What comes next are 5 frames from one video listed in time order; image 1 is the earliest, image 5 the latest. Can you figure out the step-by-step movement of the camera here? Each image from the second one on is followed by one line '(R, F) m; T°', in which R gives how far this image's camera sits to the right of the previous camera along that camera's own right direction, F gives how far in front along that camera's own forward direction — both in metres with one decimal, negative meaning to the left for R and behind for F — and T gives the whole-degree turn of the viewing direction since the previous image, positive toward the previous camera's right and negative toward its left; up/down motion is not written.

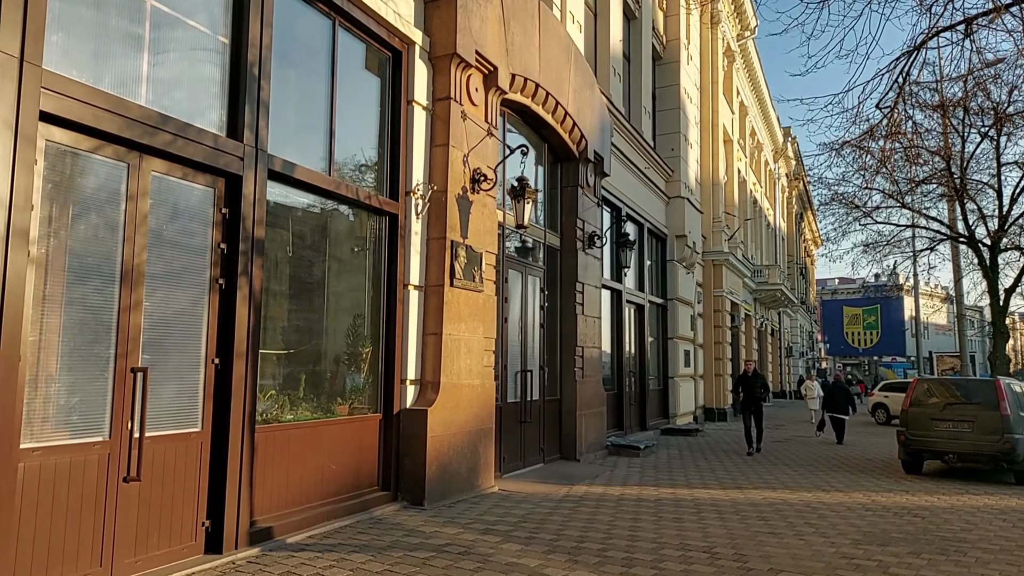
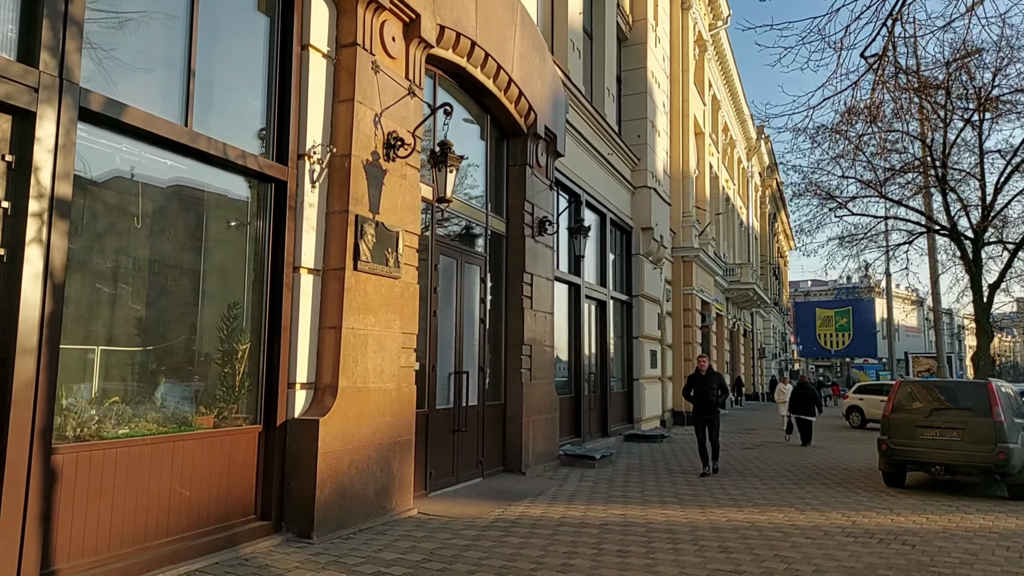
(+0.6, +1.3) m; +2°
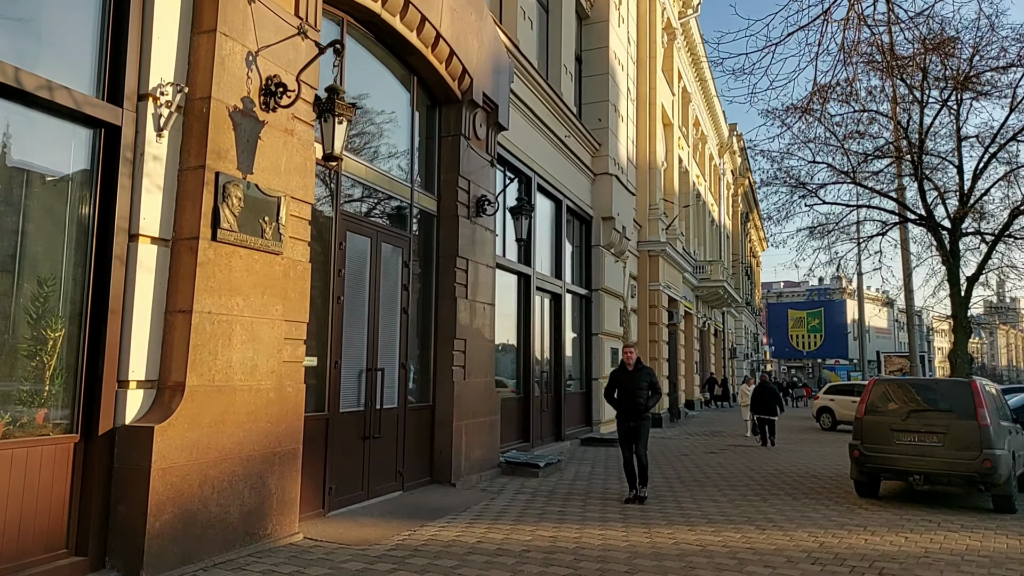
(+0.6, +1.2) m; +2°
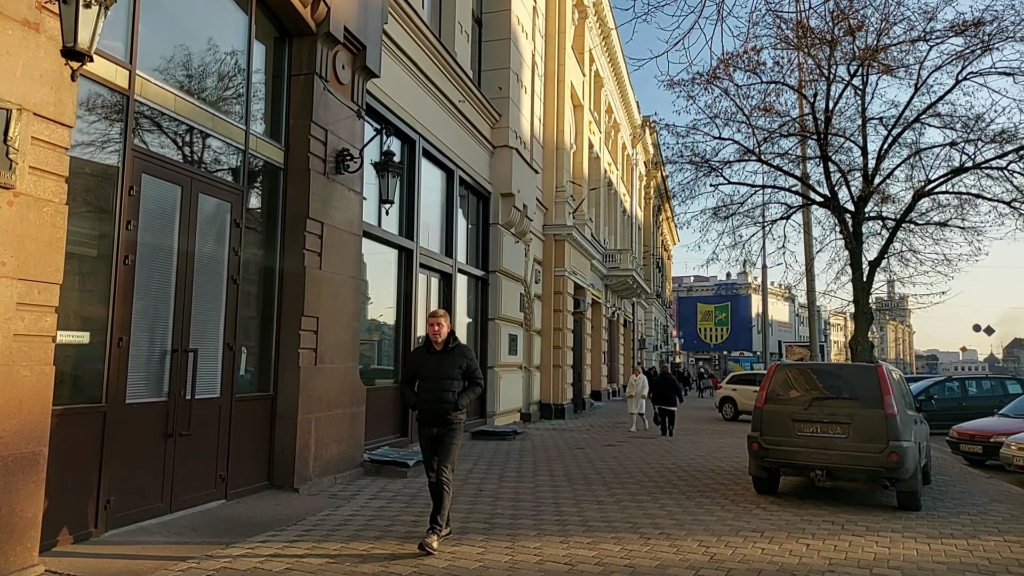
(+0.6, +1.2) m; +7°
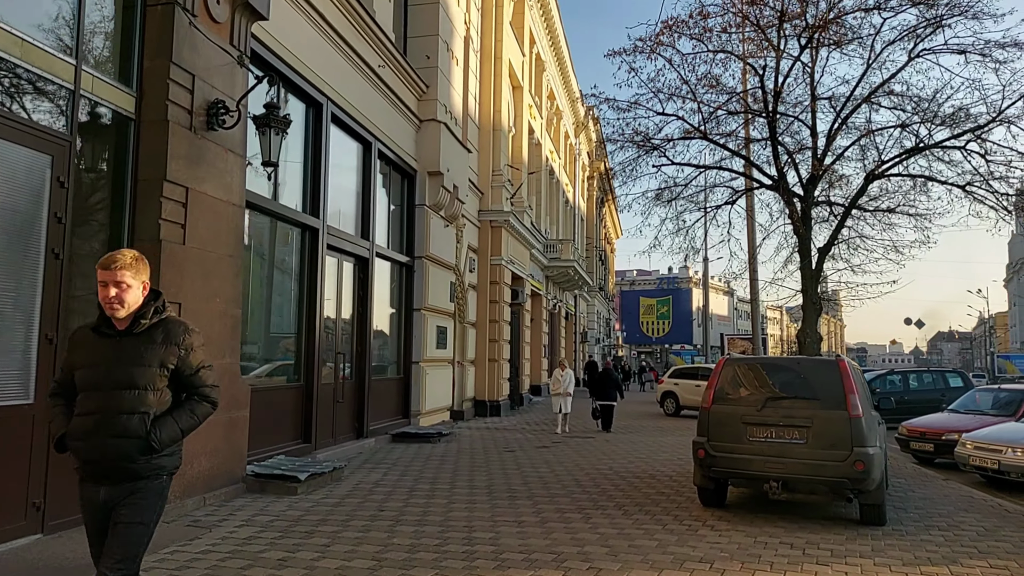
(+0.4, +1.2) m; +4°
